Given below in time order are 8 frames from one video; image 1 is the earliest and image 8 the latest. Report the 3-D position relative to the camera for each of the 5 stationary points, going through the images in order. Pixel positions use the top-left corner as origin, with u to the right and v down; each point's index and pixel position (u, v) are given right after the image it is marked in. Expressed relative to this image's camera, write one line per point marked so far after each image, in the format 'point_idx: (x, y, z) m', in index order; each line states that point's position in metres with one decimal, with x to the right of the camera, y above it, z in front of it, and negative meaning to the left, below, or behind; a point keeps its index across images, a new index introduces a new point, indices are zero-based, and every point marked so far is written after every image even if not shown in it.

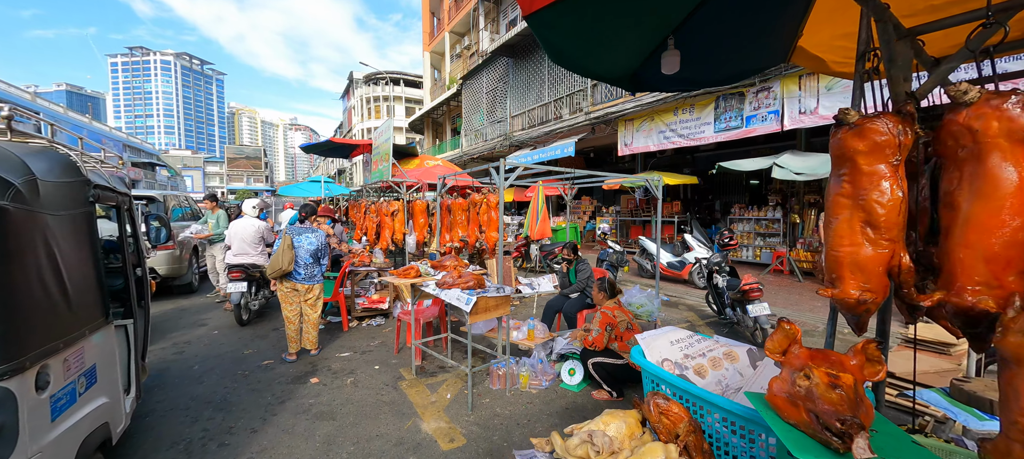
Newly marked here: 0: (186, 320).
0: (-4.7, -1.3, +5.4) m
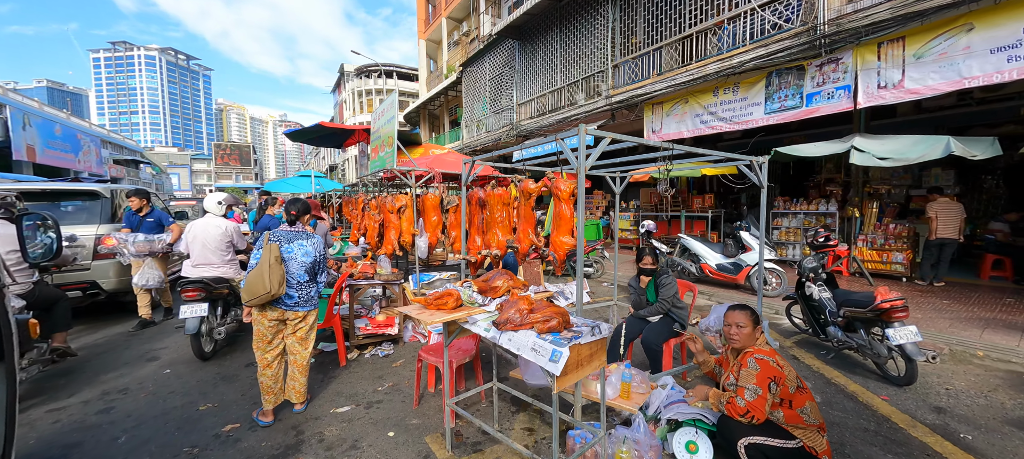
0: (-4.1, -1.4, +4.1) m
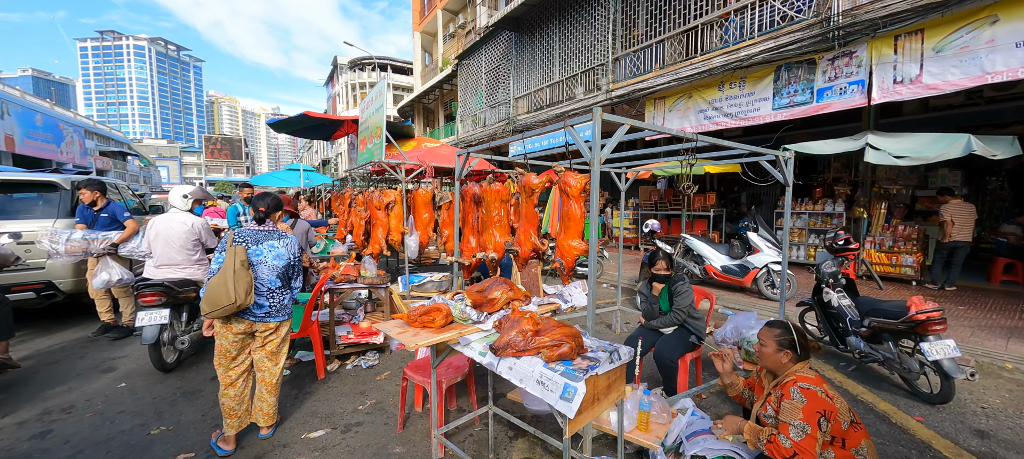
0: (-4.2, -1.3, +3.7) m
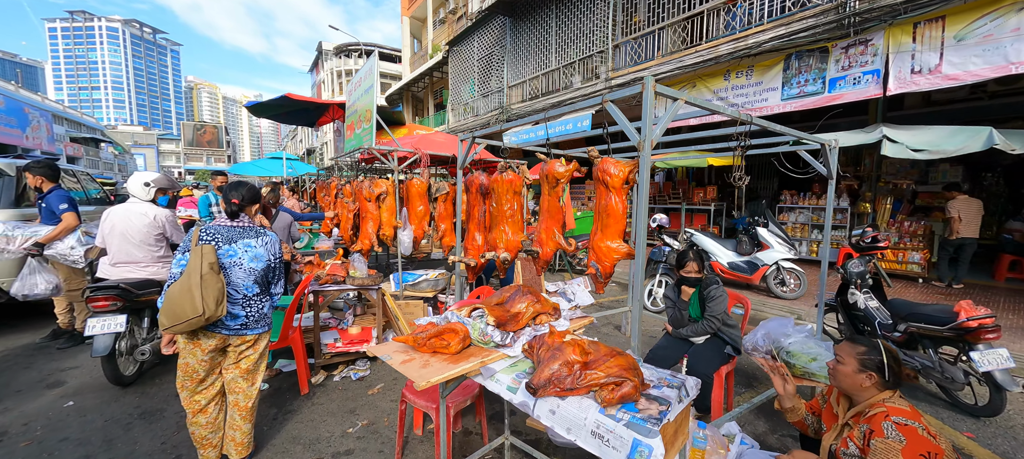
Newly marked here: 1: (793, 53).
0: (-4.1, -1.3, +3.2) m
1: (+5.3, +3.3, +7.0) m
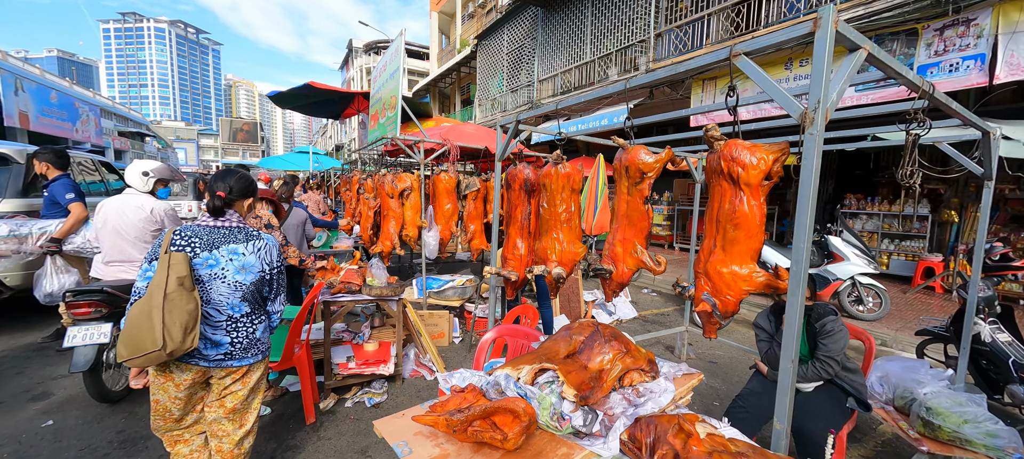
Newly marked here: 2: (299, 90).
0: (-3.8, -1.2, +2.9) m
1: (+5.9, +3.2, +6.1) m
2: (-3.7, +2.4, +6.5) m
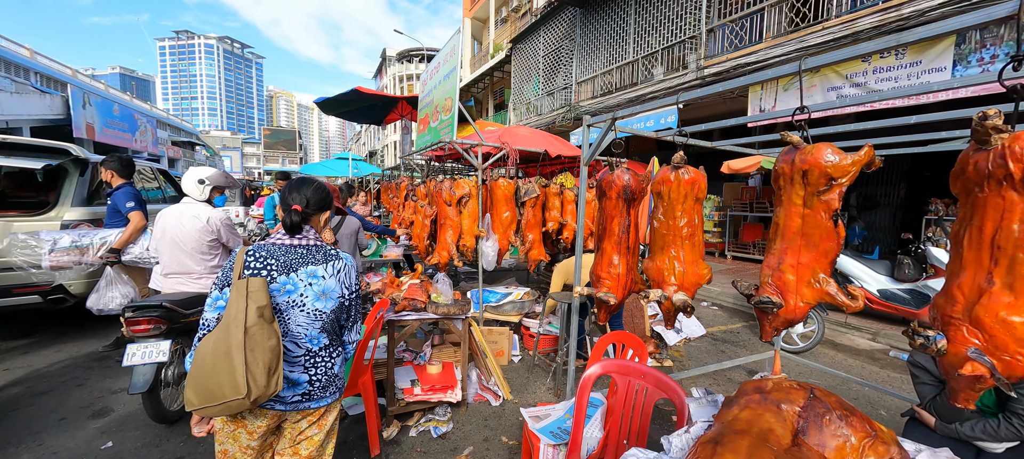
0: (-3.2, -1.3, +2.8) m
1: (+6.7, +3.0, +5.4) m
2: (-2.9, +2.3, +6.4) m
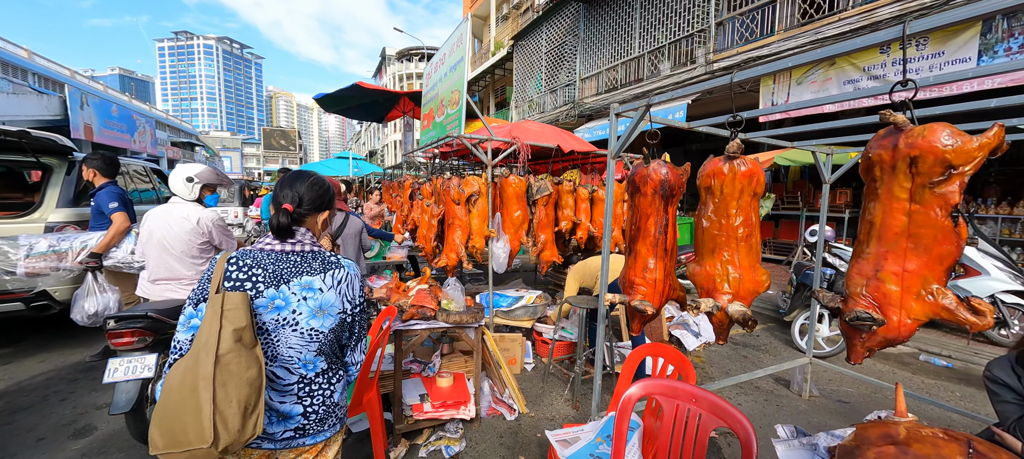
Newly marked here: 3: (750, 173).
0: (-3.1, -1.3, +2.6) m
1: (+6.8, +3.0, +5.2) m
2: (-2.8, +2.3, +6.2) m
3: (+0.9, +0.2, +1.4) m
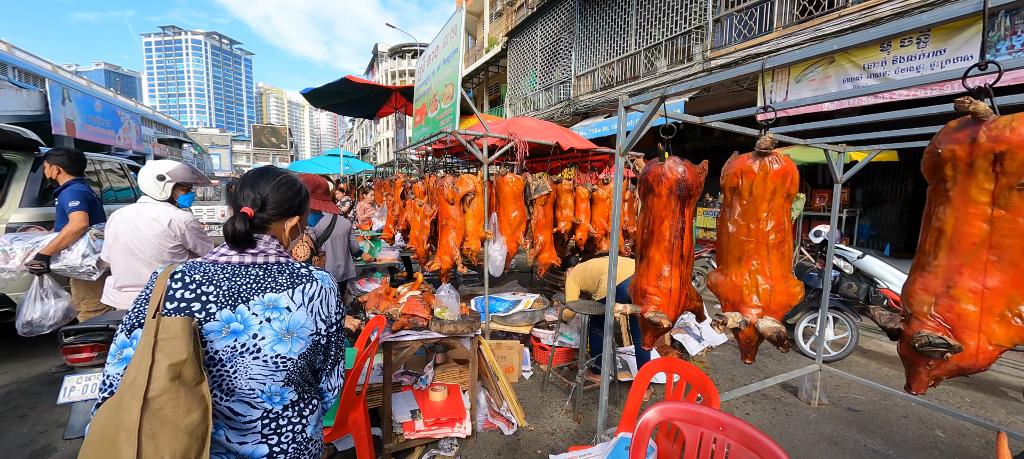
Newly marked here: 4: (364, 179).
0: (-3.1, -1.3, +2.4) m
1: (+6.7, +3.0, +5.1) m
2: (-2.8, +2.3, +6.0) m
3: (+0.9, +0.2, +1.3) m
4: (-4.4, +1.5, +11.0) m
